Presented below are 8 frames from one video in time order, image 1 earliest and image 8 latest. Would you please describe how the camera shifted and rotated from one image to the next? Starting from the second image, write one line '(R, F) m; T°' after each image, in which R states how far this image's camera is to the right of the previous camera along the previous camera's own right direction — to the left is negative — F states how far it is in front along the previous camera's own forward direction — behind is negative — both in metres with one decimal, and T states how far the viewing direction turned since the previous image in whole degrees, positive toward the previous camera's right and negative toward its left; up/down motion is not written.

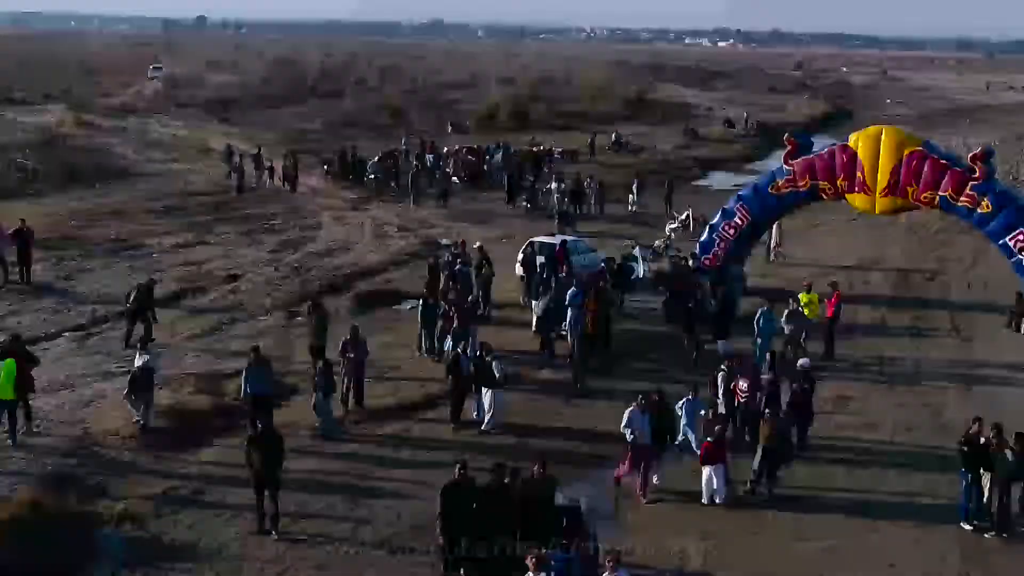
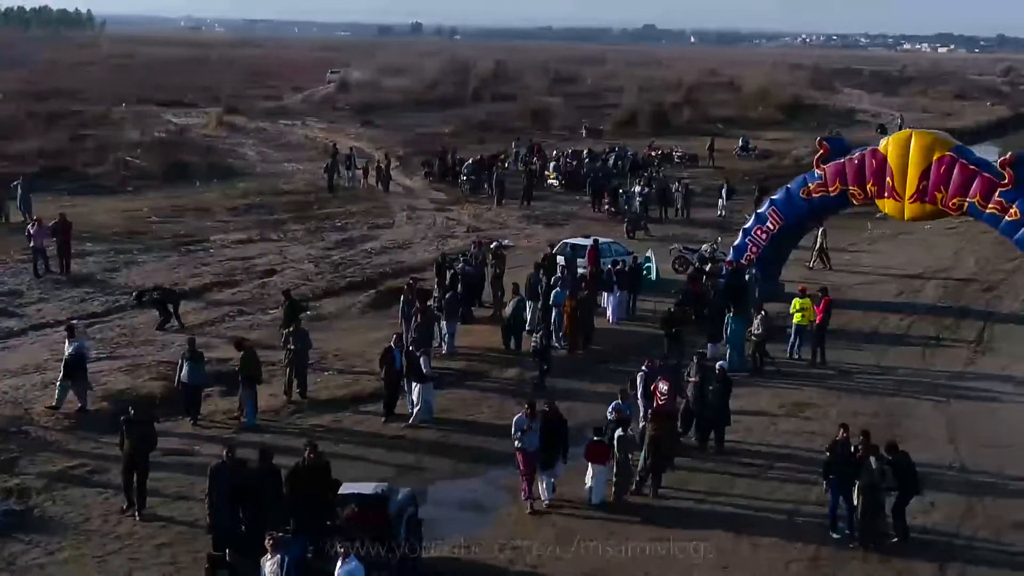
(+2.9, 0.0) m; -8°
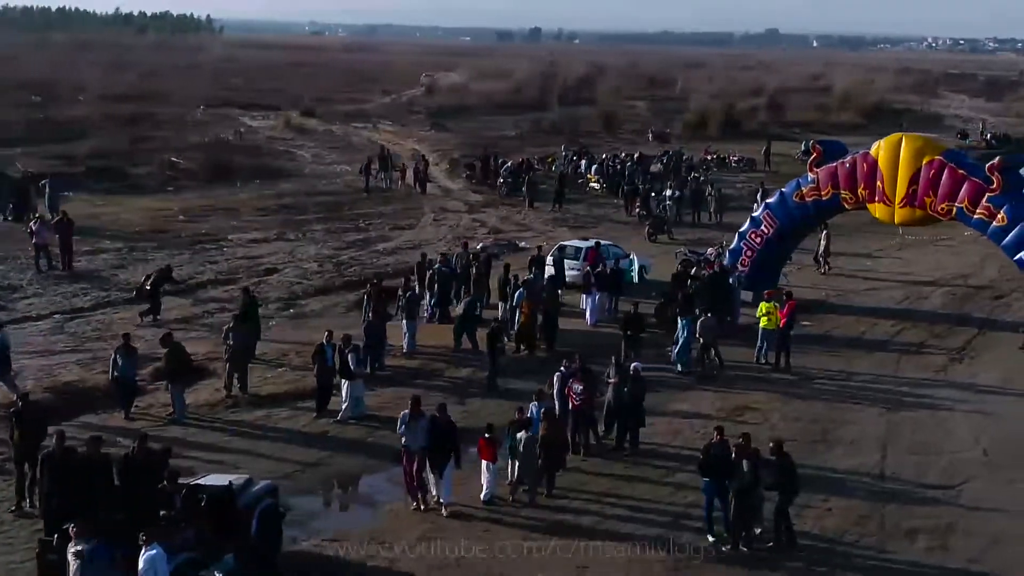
(+2.0, 0.0) m; -4°
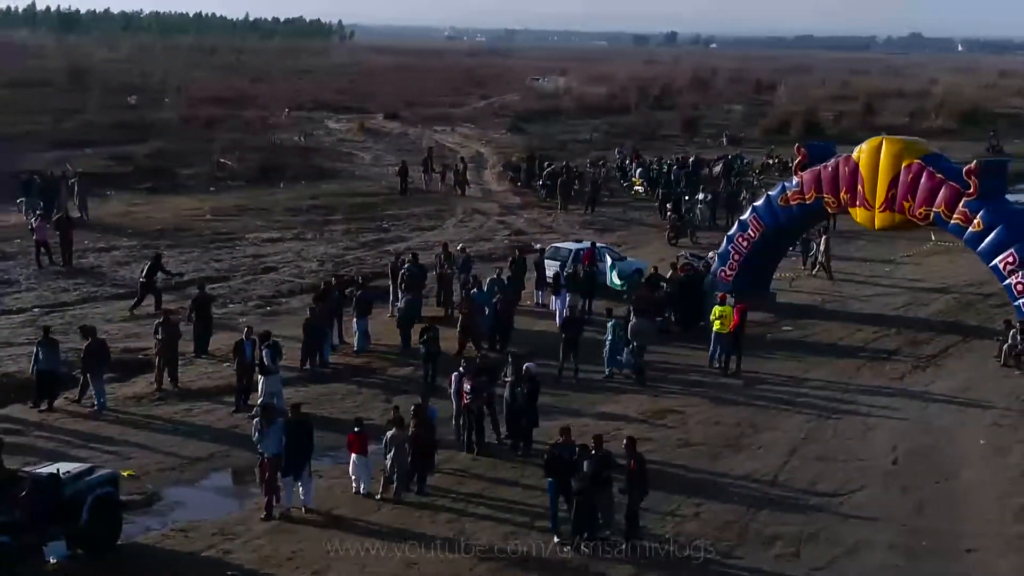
(+2.4, +0.1) m; -5°
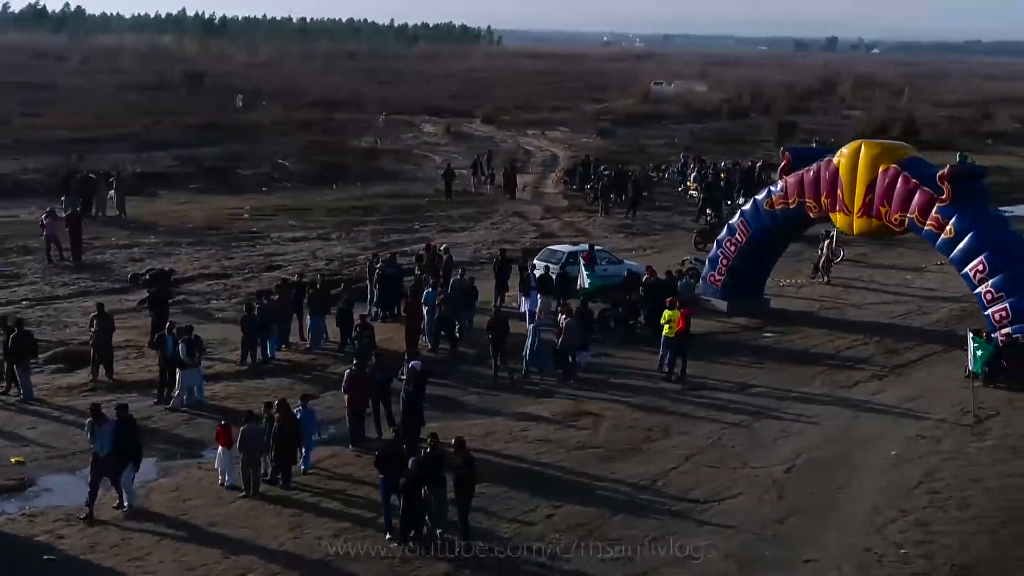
(+2.7, +0.1) m; -6°
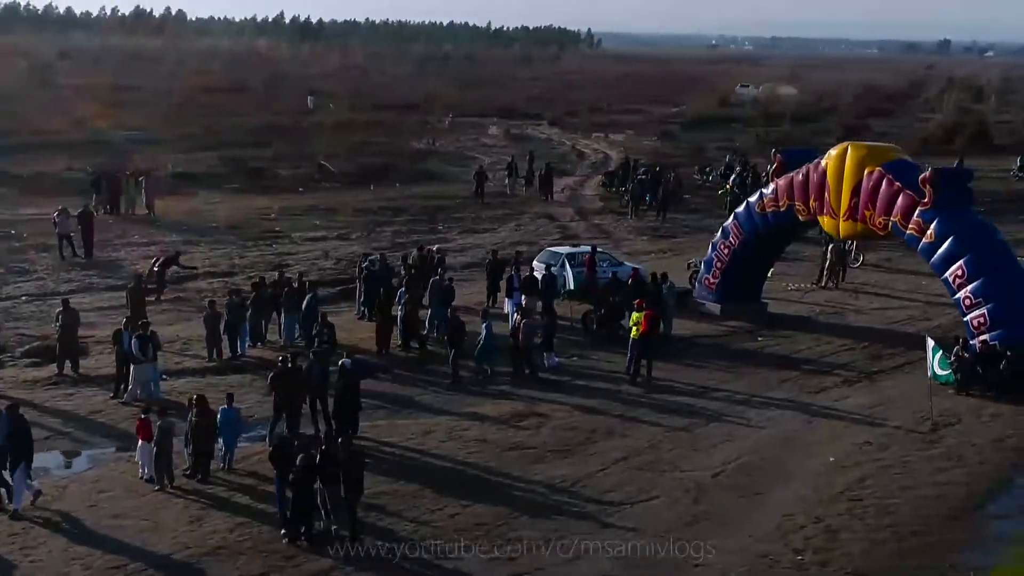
(+1.8, 0.0) m; -4°
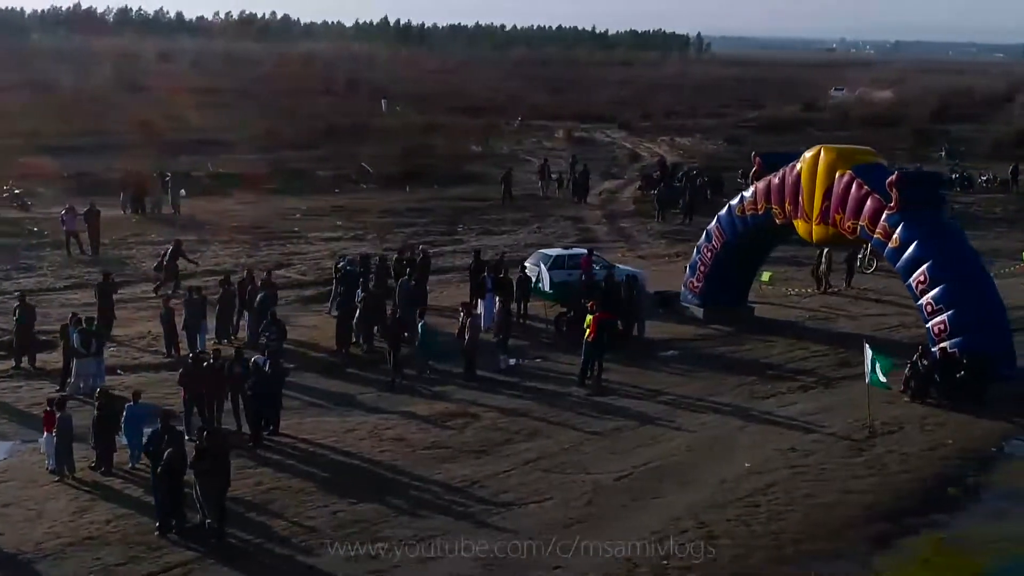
(+2.1, +0.1) m; -4°
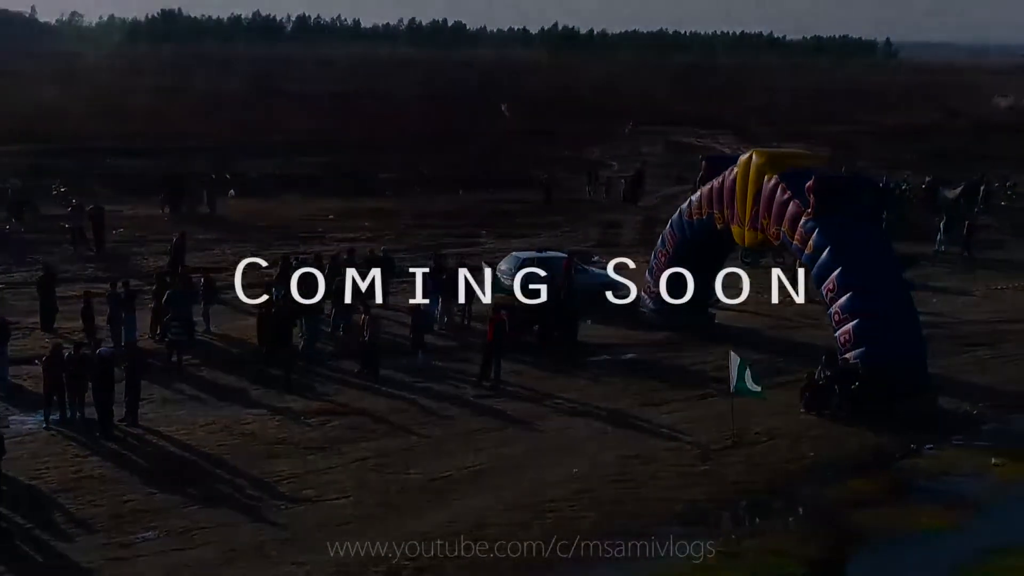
(+3.6, +0.3) m; -7°
